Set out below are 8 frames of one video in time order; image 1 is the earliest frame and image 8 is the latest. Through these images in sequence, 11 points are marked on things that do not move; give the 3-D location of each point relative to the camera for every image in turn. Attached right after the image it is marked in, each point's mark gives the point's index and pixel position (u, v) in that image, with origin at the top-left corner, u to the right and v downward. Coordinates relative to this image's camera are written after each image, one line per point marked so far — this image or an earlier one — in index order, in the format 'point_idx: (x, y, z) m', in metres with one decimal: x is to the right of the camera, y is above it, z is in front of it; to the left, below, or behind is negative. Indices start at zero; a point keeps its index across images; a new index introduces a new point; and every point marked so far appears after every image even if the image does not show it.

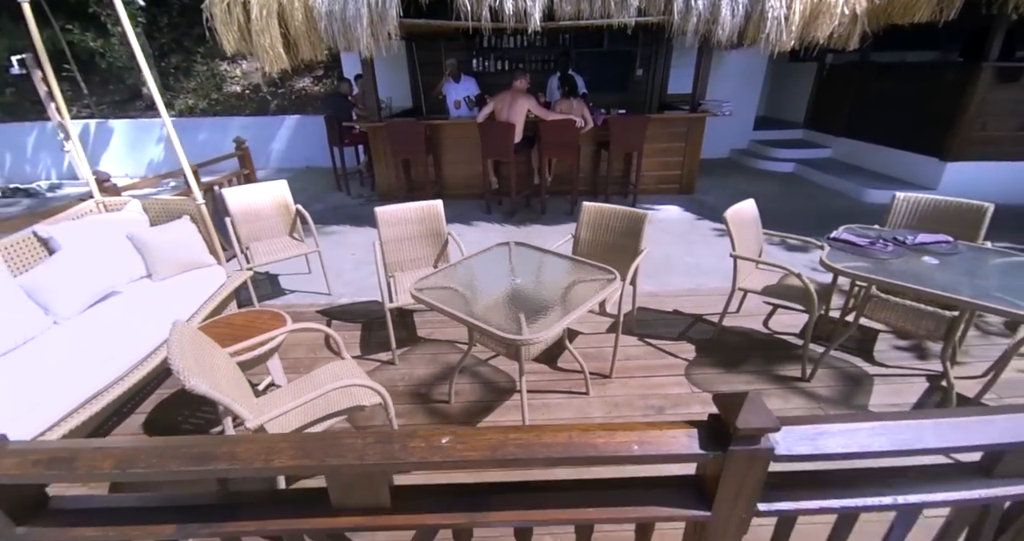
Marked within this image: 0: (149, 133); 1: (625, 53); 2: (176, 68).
0: (-6.8, +2.5, +8.2) m
1: (+1.8, +3.4, +7.0) m
2: (-7.0, +4.2, +9.3) m
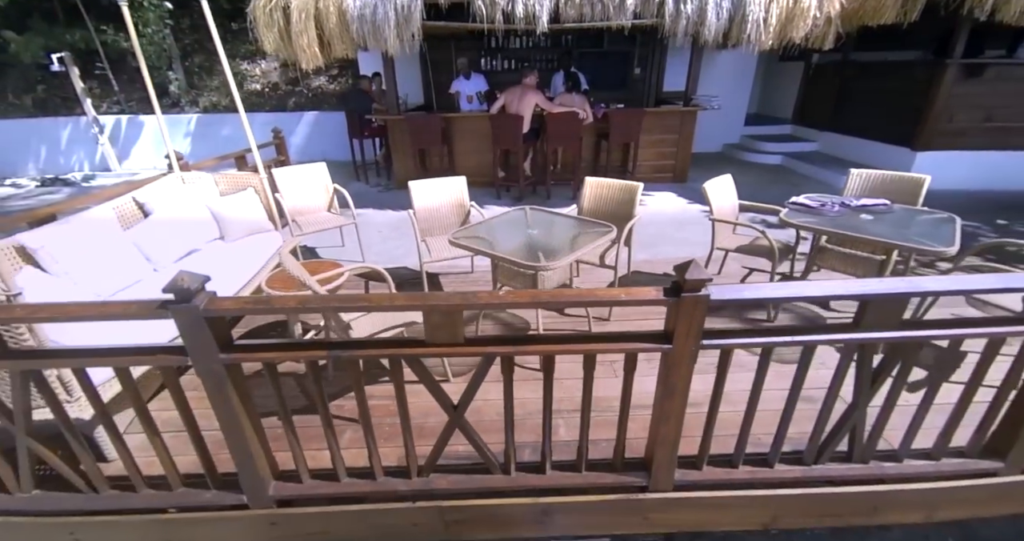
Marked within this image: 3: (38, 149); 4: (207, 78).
0: (-6.6, +2.8, +8.8) m
1: (+1.9, +3.7, +7.6) m
2: (-6.9, +4.5, +9.9) m
3: (-9.0, +2.2, +8.4) m
4: (-6.8, +4.2, +9.8) m
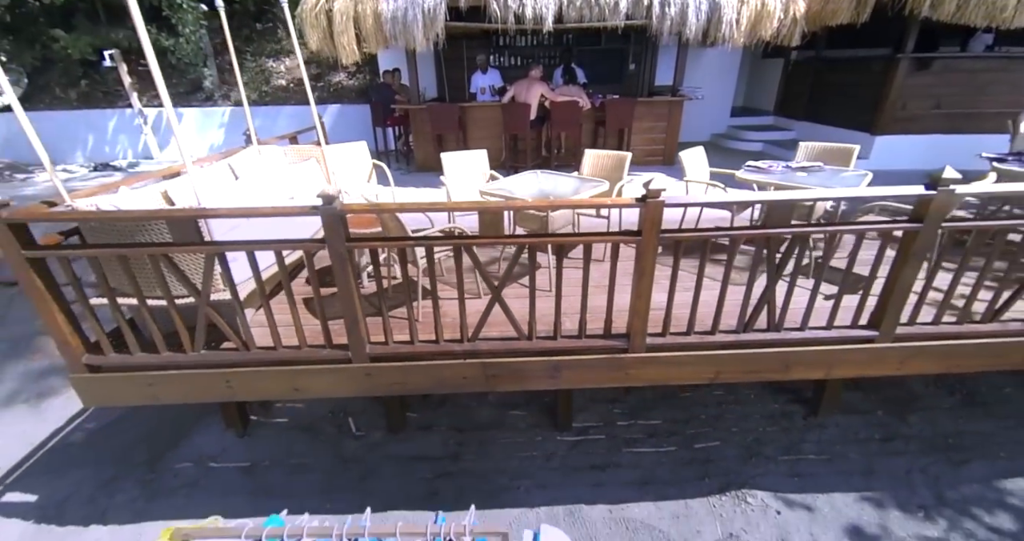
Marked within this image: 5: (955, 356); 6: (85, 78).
0: (-6.5, +3.2, +9.7) m
1: (+2.1, +4.2, +8.5) m
2: (-6.8, +5.0, +10.8) m
3: (-8.9, +2.7, +9.3) m
4: (-6.7, +4.7, +10.7) m
5: (+3.1, -0.5, +3.2) m
6: (-9.8, +4.4, +10.2) m
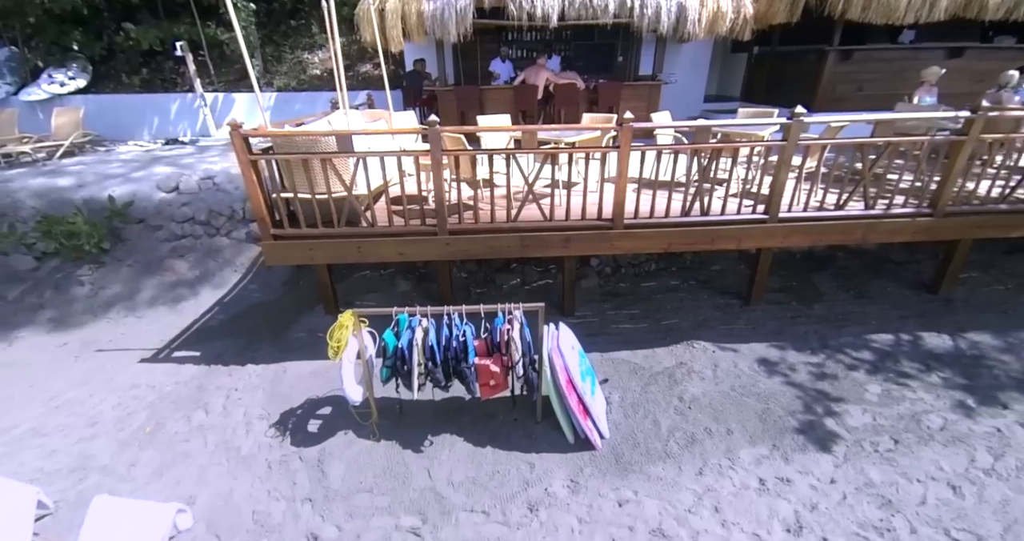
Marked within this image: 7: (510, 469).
0: (-6.3, +4.2, +11.3) m
1: (+2.2, +5.1, +10.2) m
2: (-6.6, +5.9, +12.4) m
3: (-8.7, +3.7, +10.9) m
4: (-6.5, +5.6, +12.3) m
5: (+3.3, +0.5, +4.9) m
6: (-9.6, +5.3, +11.8) m
7: (0.0, -1.7, +3.8) m
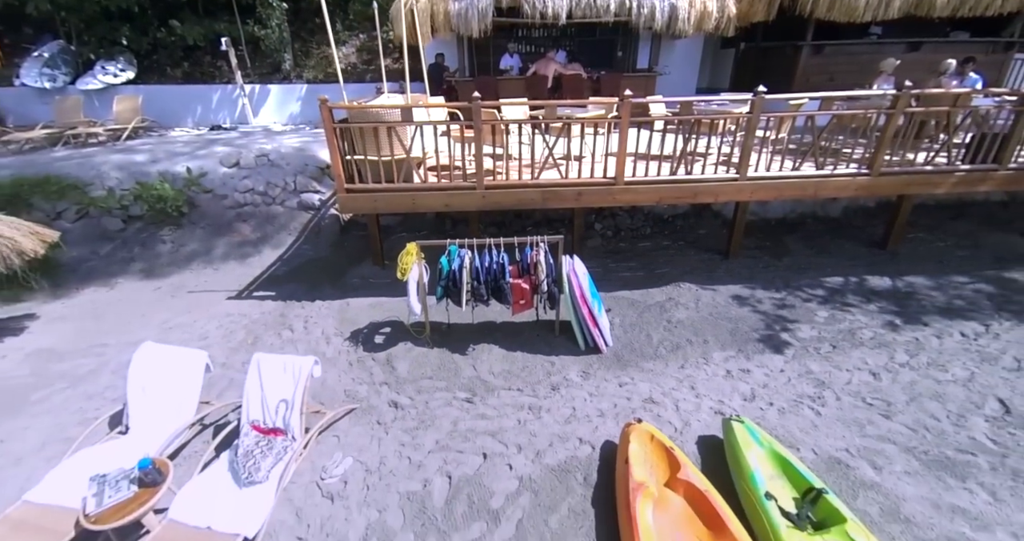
0: (-6.1, +4.9, +12.4) m
1: (+2.5, +5.8, +11.4) m
2: (-6.4, +6.6, +13.5) m
3: (-8.4, +4.3, +12.0) m
4: (-6.3, +6.3, +13.4) m
5: (+3.6, +1.1, +6.1) m
6: (-9.4, +6.0, +12.9) m
7: (+0.3, -1.1, +5.0) m
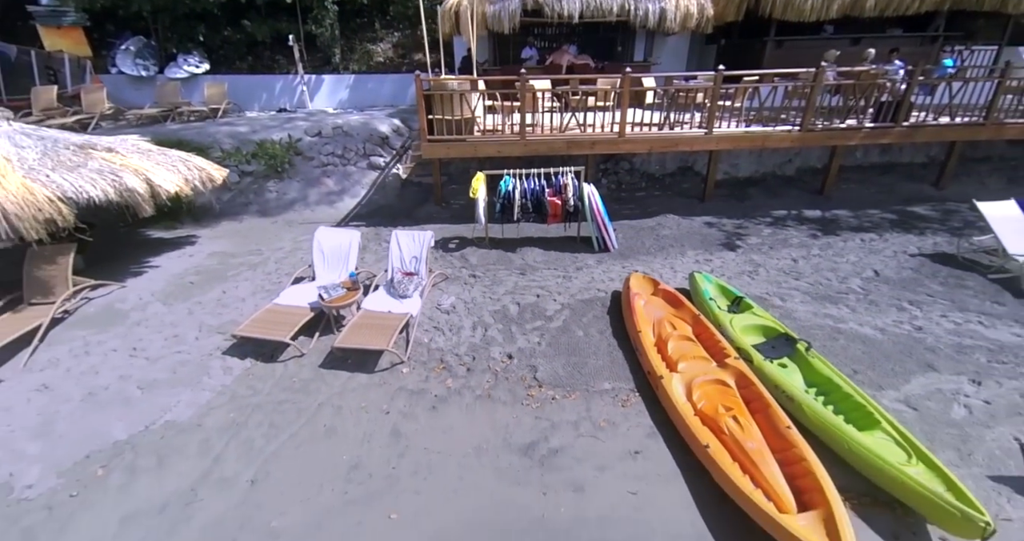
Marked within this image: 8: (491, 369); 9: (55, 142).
0: (-5.5, +6.1, +14.7) m
1: (+3.0, +7.1, +13.7) m
2: (-5.8, +7.9, +15.8) m
3: (-7.9, +5.6, +14.2) m
4: (-5.7, +7.6, +15.7) m
5: (+4.2, +2.4, +8.4) m
6: (-8.8, +7.3, +15.1) m
7: (+0.9, +0.2, +7.3) m
8: (-0.2, -1.1, +4.9) m
9: (-5.9, +1.7, +5.8) m
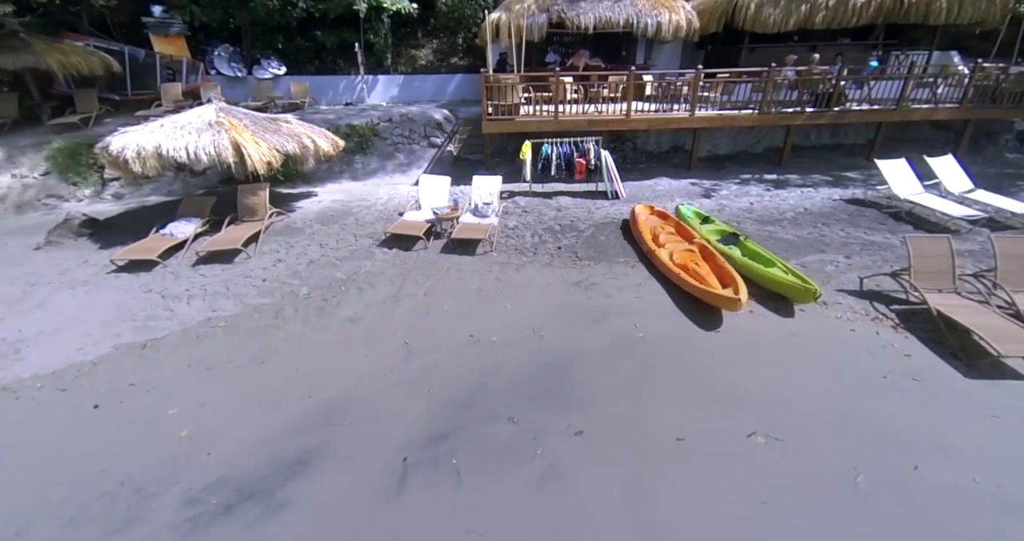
0: (-4.7, +7.4, +17.7) m
1: (+3.9, +8.4, +16.7) m
2: (-4.9, +9.2, +18.8) m
3: (-7.0, +6.9, +17.2) m
4: (-4.8, +8.9, +18.7) m
5: (+5.1, +3.8, +11.4) m
6: (-7.9, +8.6, +18.1) m
7: (+1.7, +1.6, +10.3) m
8: (+0.6, +0.3, +7.9) m
9: (-5.1, +3.0, +8.8) m
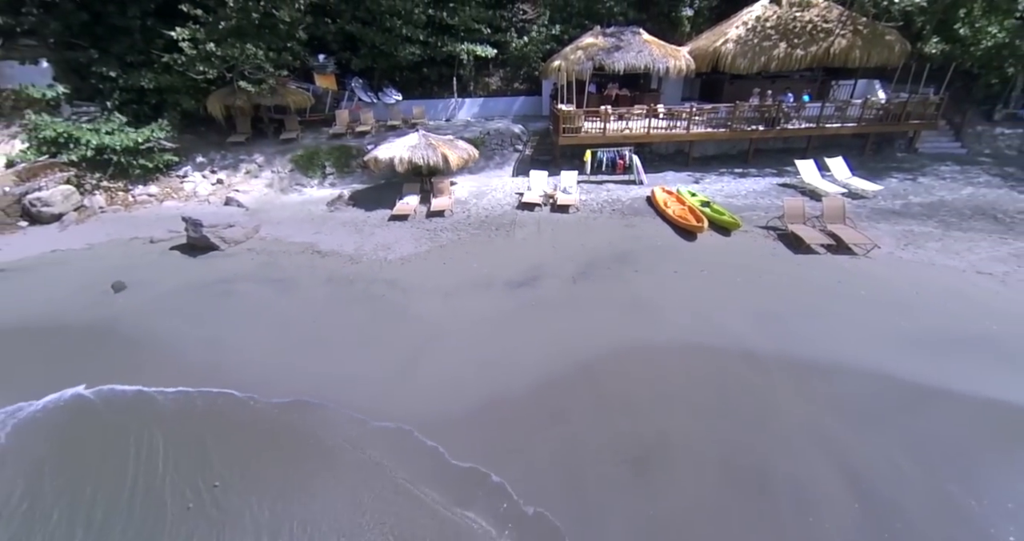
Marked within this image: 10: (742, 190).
0: (-2.0, +9.2, +24.7) m
1: (+6.6, +10.2, +23.5) m
2: (-2.2, +10.9, +25.7) m
3: (-4.3, +8.6, +24.3) m
4: (-2.1, +10.7, +25.6) m
5: (+7.7, +5.5, +18.2) m
6: (-5.2, +10.3, +25.1) m
7: (+4.3, +3.2, +17.2) m
8: (+3.2, +1.9, +14.9) m
9: (-2.5, +4.7, +15.8) m
10: (+8.4, +2.9, +16.4) m
